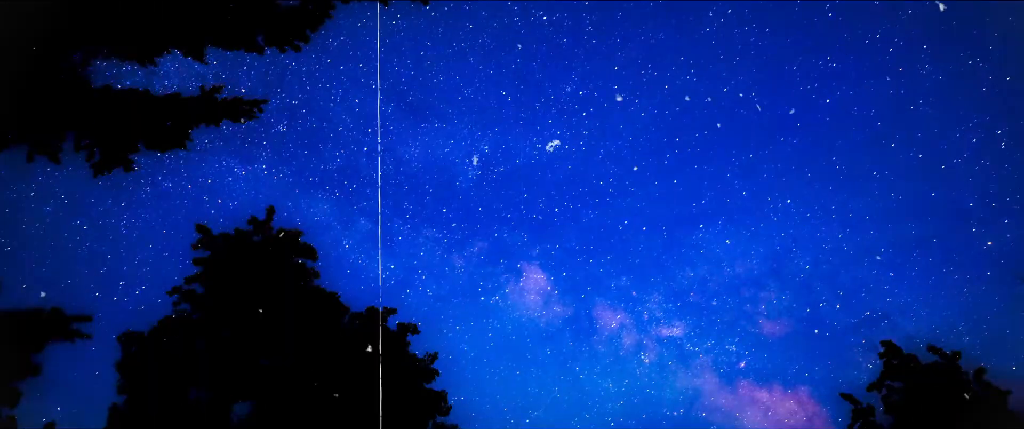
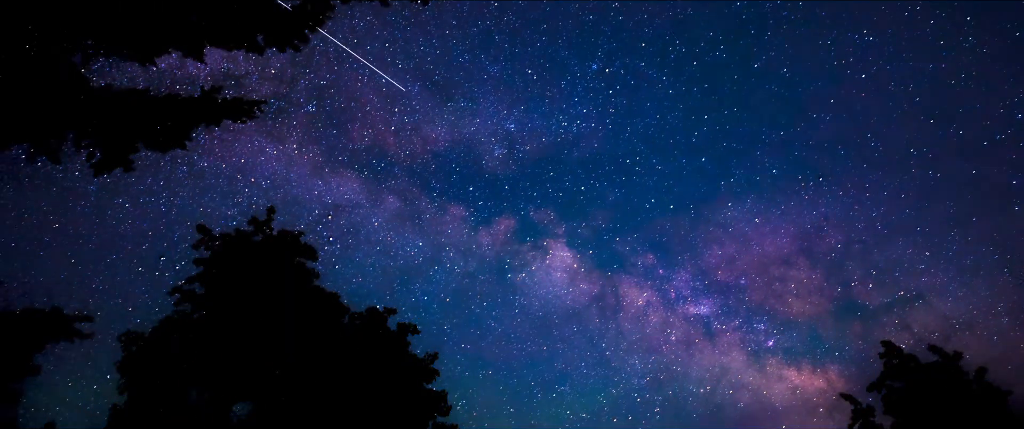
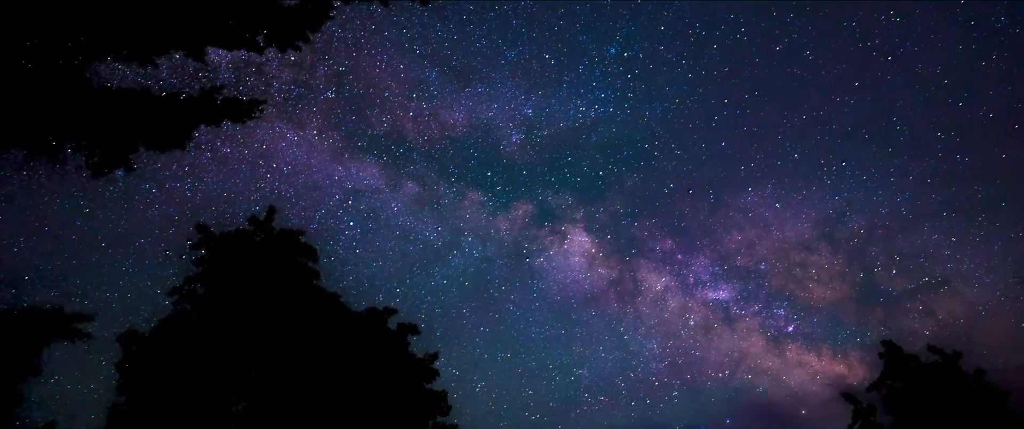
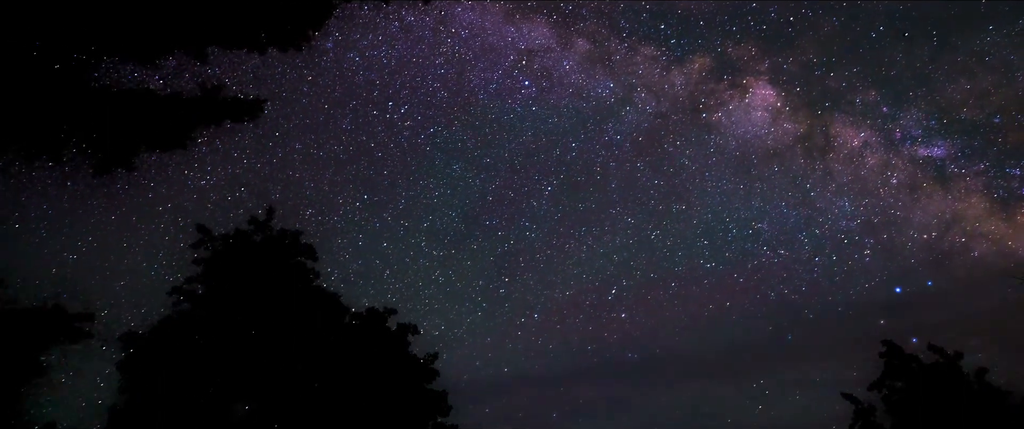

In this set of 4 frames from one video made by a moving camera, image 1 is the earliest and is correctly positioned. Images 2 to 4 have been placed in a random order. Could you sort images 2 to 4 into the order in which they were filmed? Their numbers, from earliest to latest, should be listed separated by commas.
2, 3, 4
